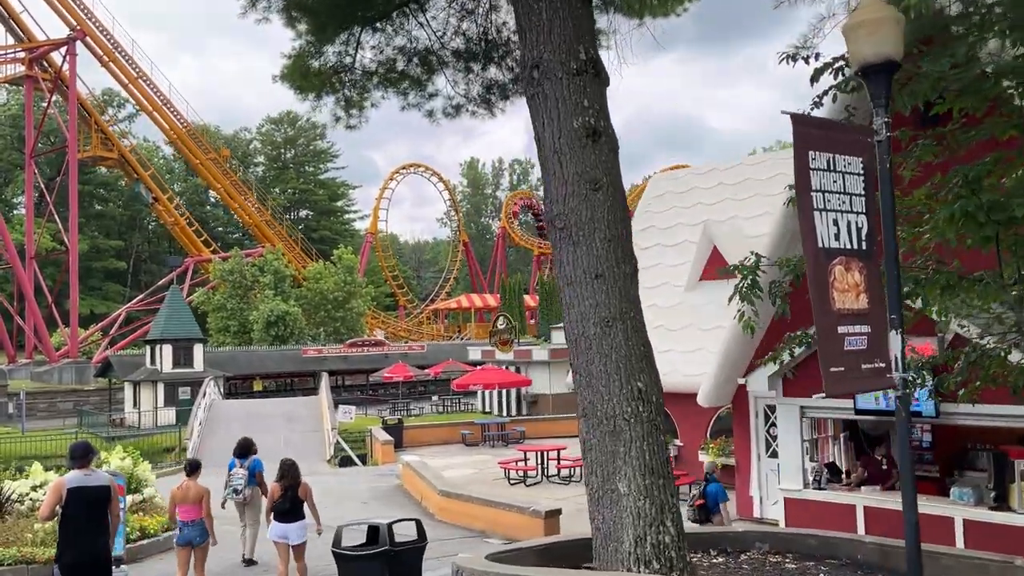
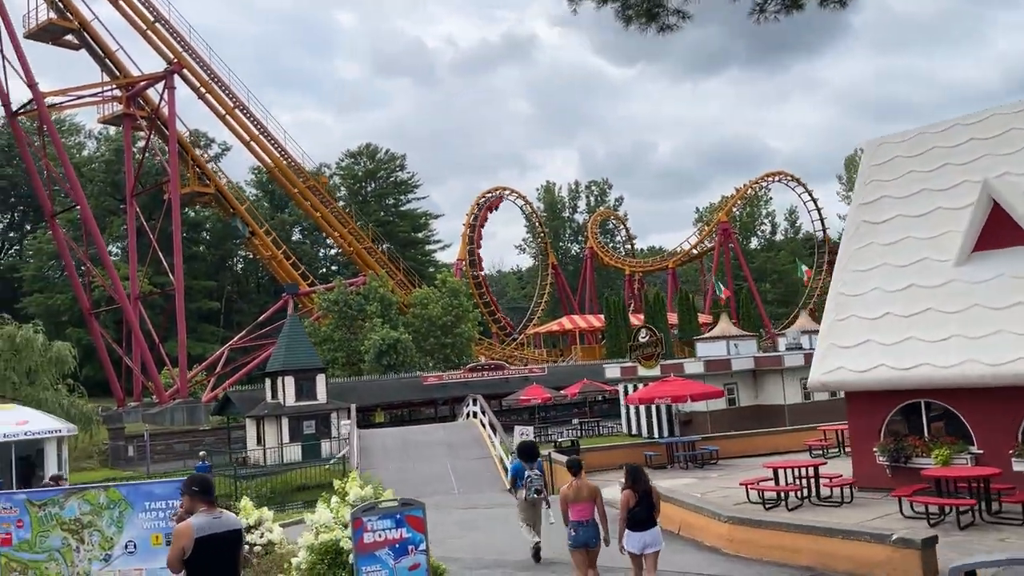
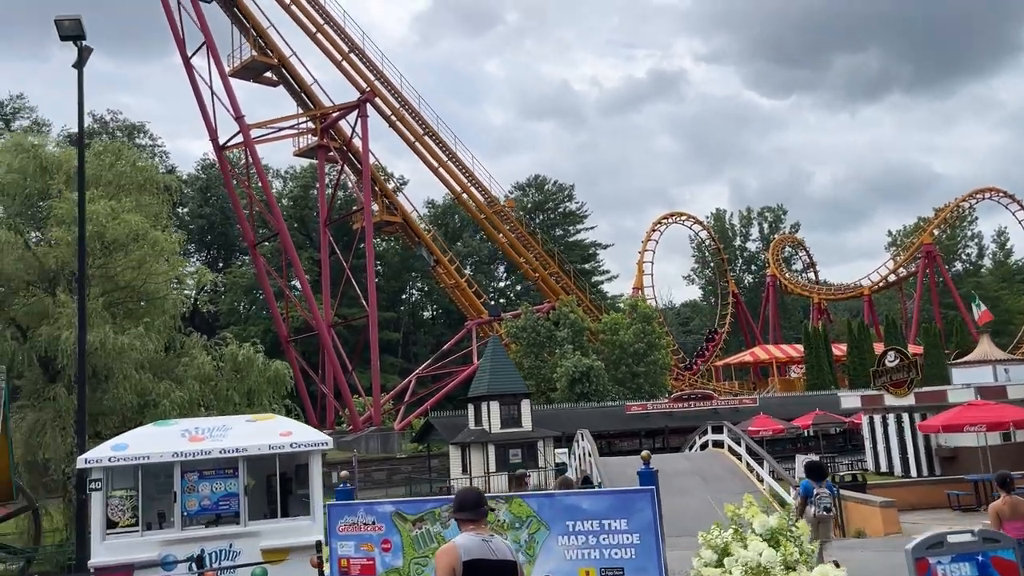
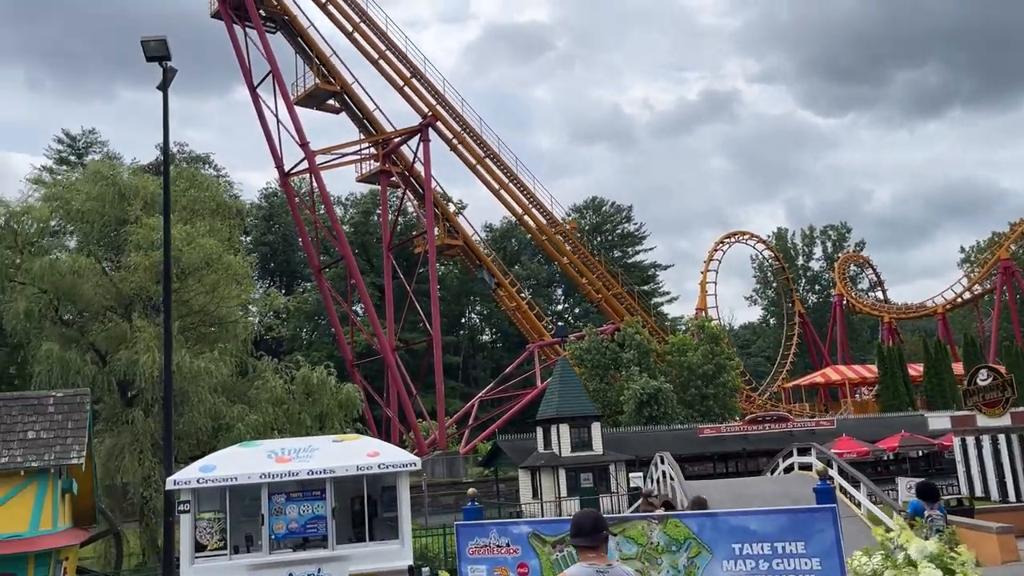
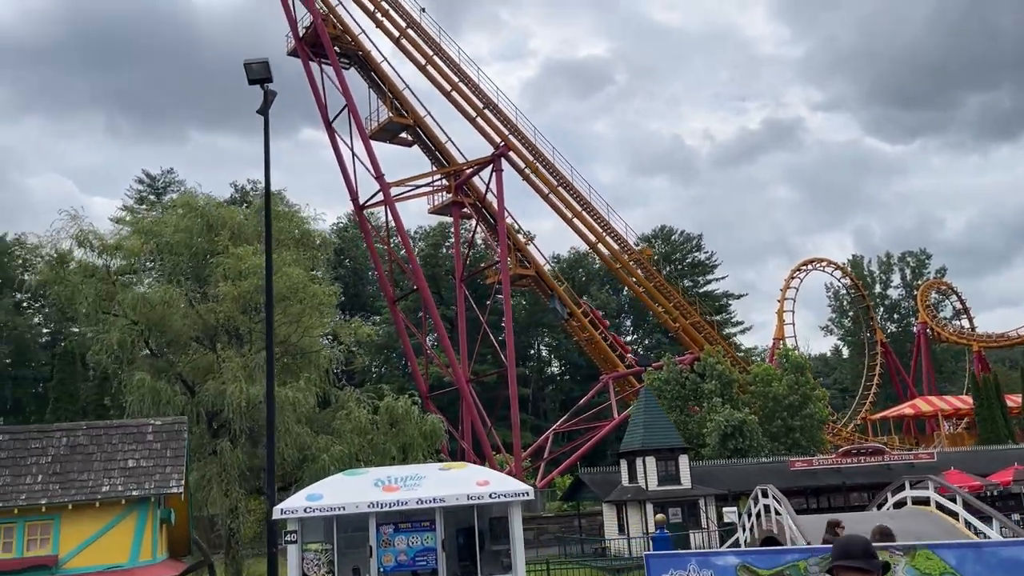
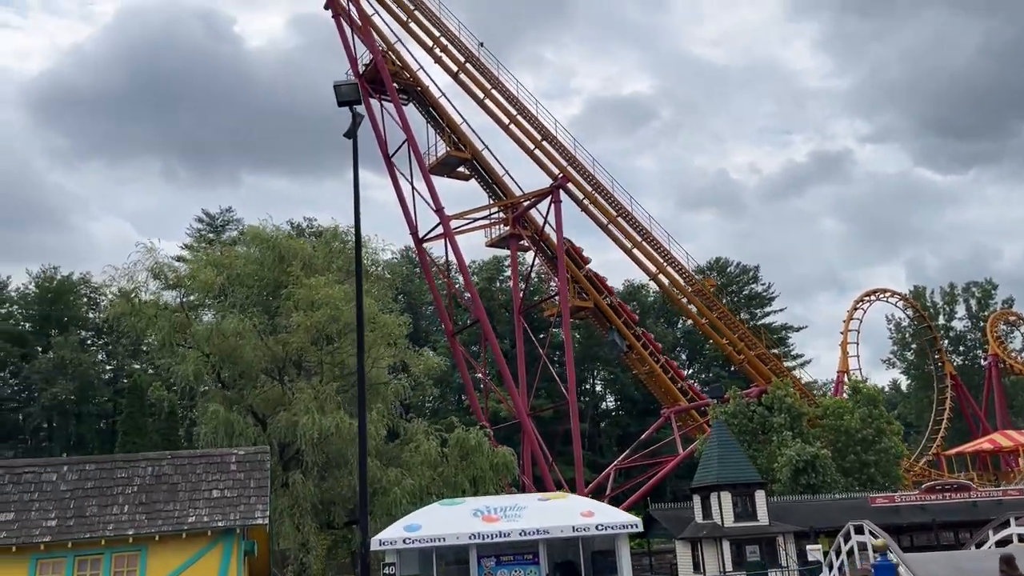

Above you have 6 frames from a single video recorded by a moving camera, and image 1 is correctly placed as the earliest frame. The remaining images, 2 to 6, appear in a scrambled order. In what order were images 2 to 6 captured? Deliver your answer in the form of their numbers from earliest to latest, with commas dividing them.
2, 3, 4, 5, 6
